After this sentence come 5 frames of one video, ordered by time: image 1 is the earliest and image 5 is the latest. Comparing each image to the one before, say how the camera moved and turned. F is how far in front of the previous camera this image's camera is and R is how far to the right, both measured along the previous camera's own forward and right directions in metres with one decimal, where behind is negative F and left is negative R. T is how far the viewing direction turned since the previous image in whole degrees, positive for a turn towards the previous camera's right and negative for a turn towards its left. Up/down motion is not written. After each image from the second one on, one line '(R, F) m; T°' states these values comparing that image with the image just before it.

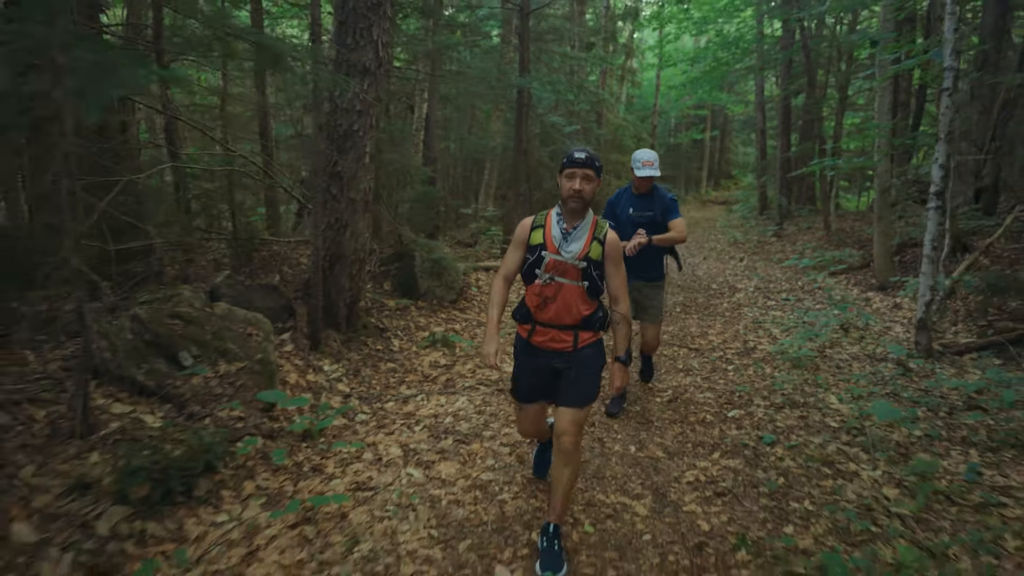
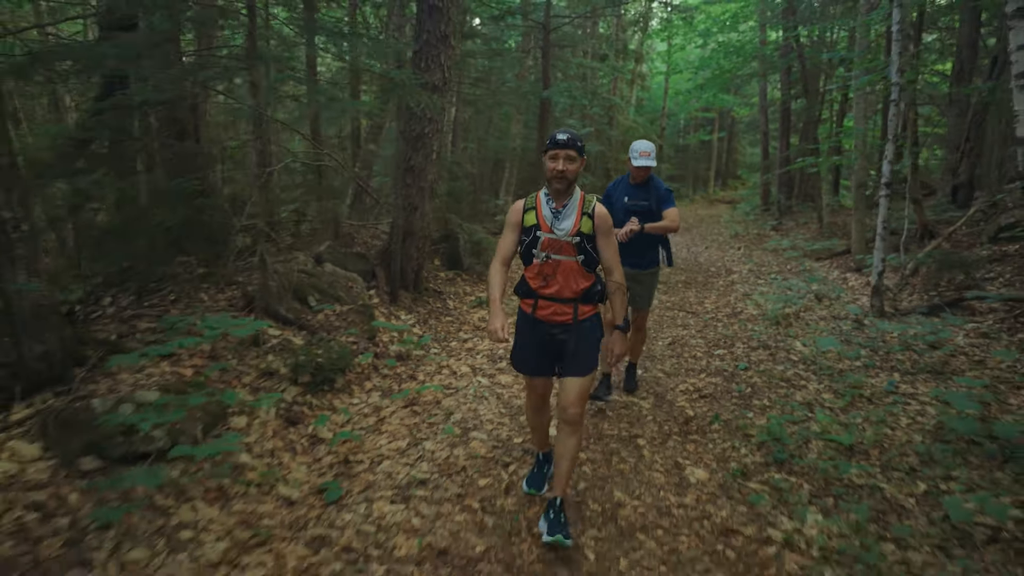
(-0.3, -1.4) m; -1°
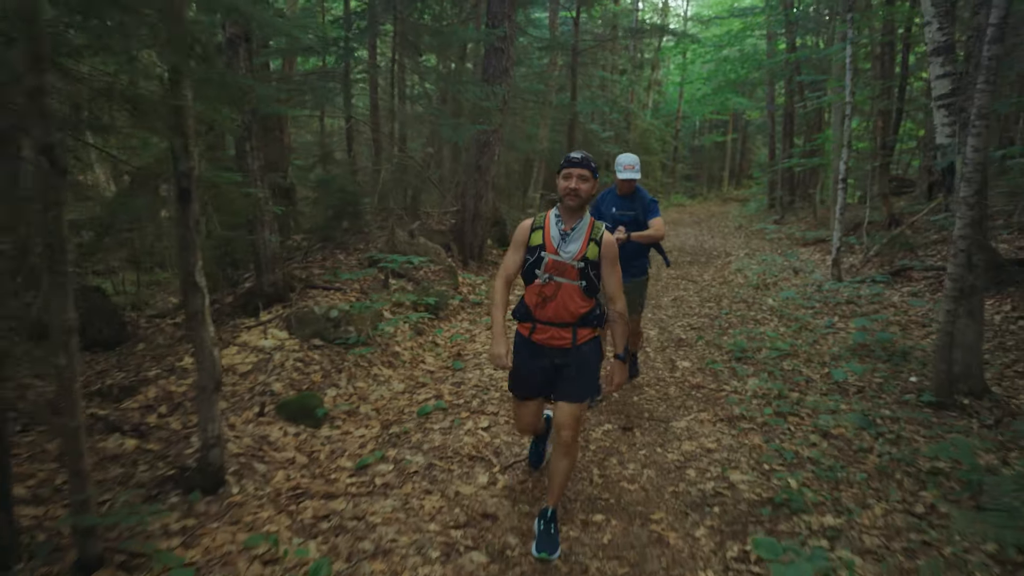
(-0.3, -2.2) m; -1°
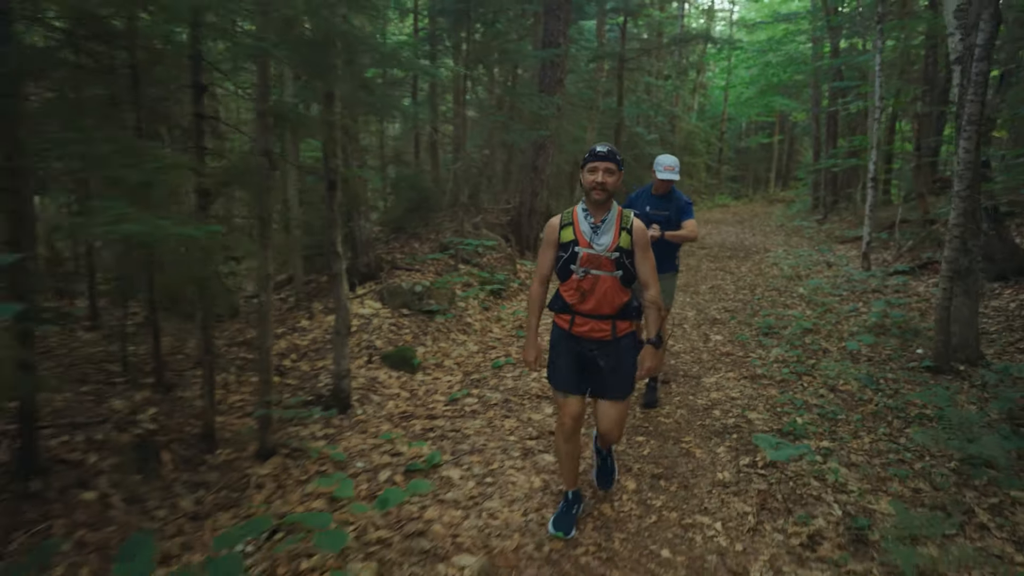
(-0.1, -1.0) m; -4°
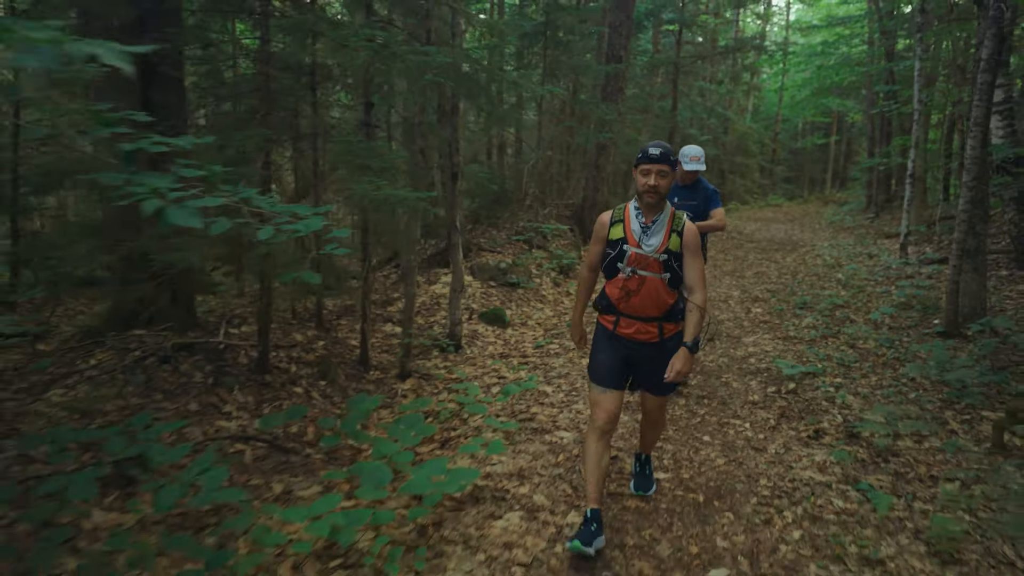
(-0.2, -1.3) m; -4°
